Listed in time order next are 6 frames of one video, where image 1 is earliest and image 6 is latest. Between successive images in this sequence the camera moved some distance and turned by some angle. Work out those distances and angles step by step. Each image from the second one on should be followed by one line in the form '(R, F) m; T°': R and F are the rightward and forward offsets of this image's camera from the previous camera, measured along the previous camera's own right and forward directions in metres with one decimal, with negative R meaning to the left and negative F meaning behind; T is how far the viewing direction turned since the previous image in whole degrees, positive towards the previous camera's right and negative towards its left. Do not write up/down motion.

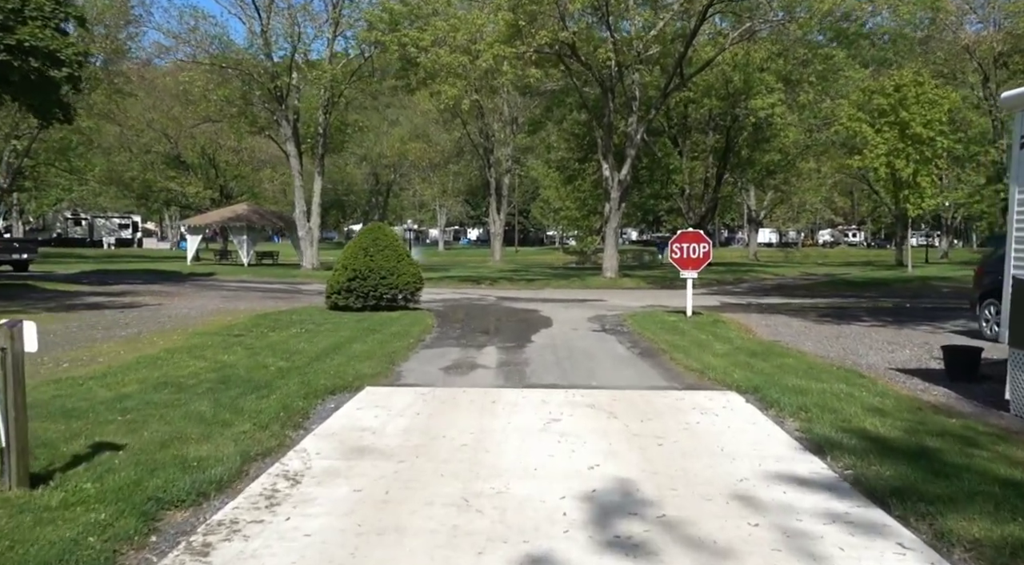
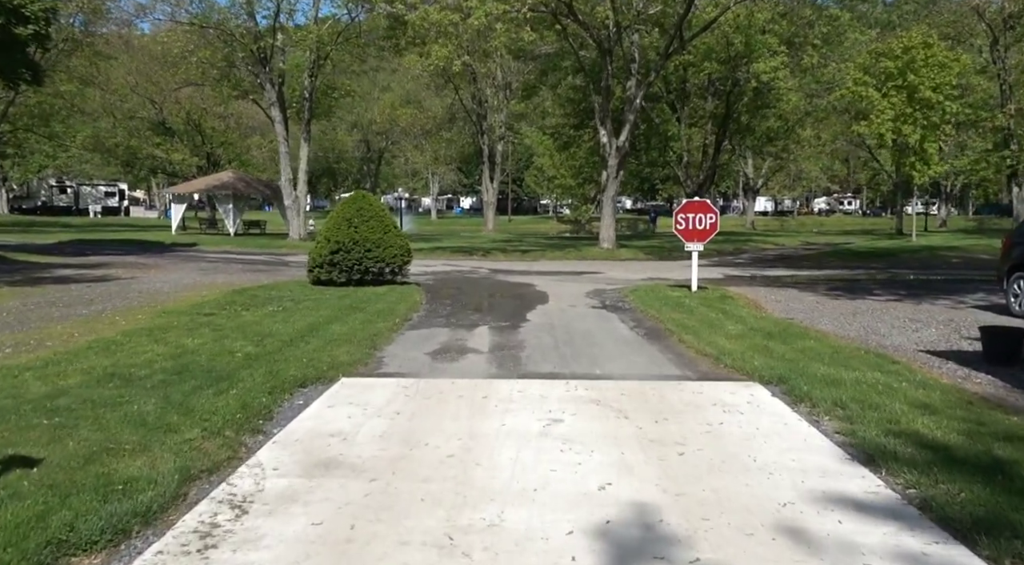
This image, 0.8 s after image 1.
(0.0, +1.0) m; 0°
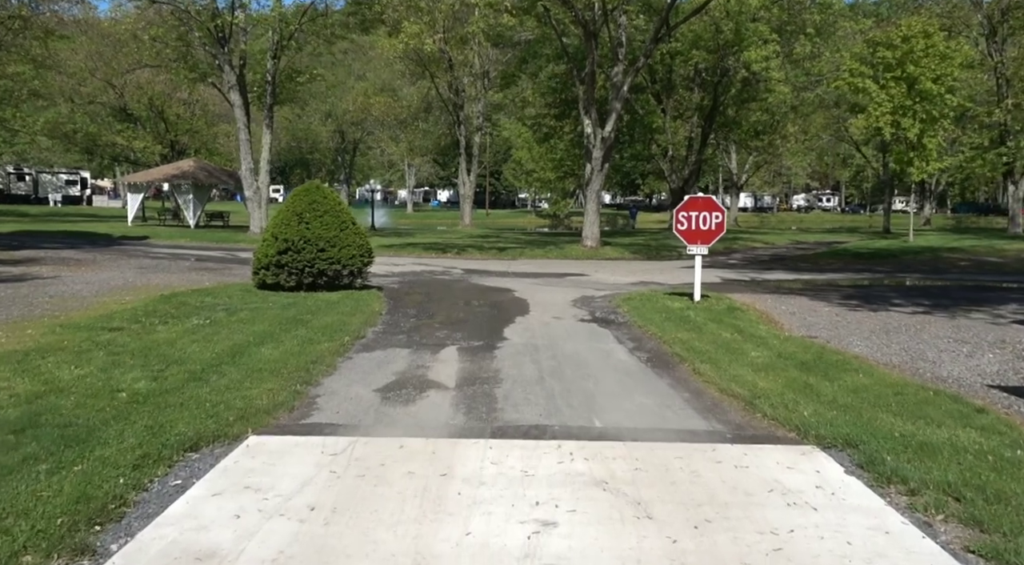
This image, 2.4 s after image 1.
(0.0, +2.1) m; +1°
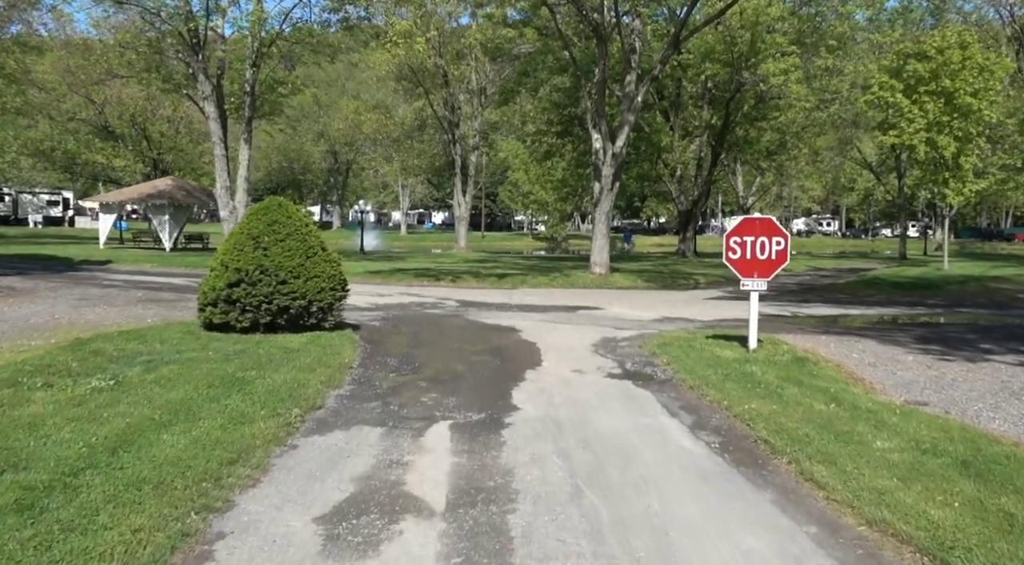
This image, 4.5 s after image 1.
(-0.1, +2.7) m; 0°
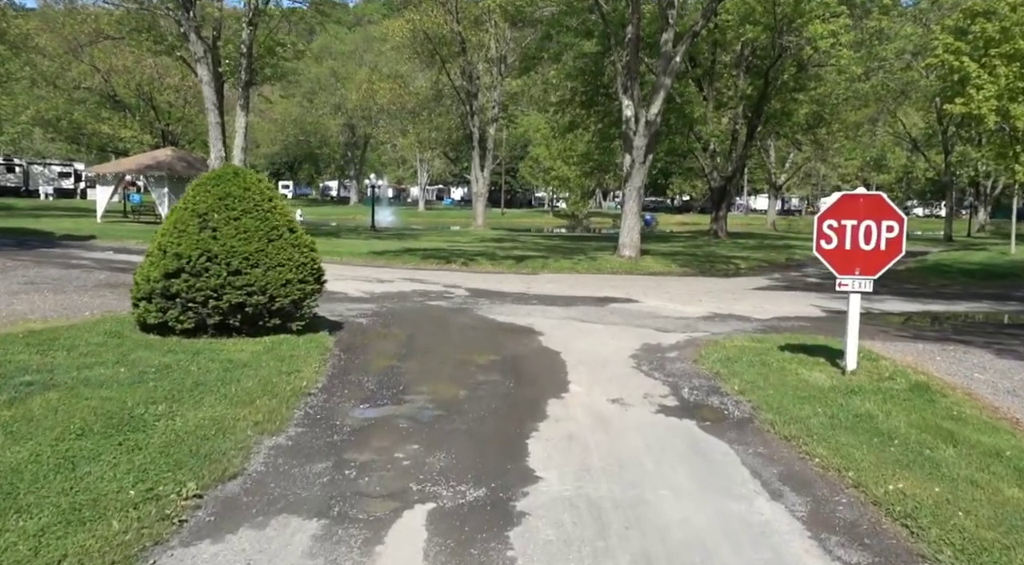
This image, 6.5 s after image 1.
(0.0, +2.6) m; -1°
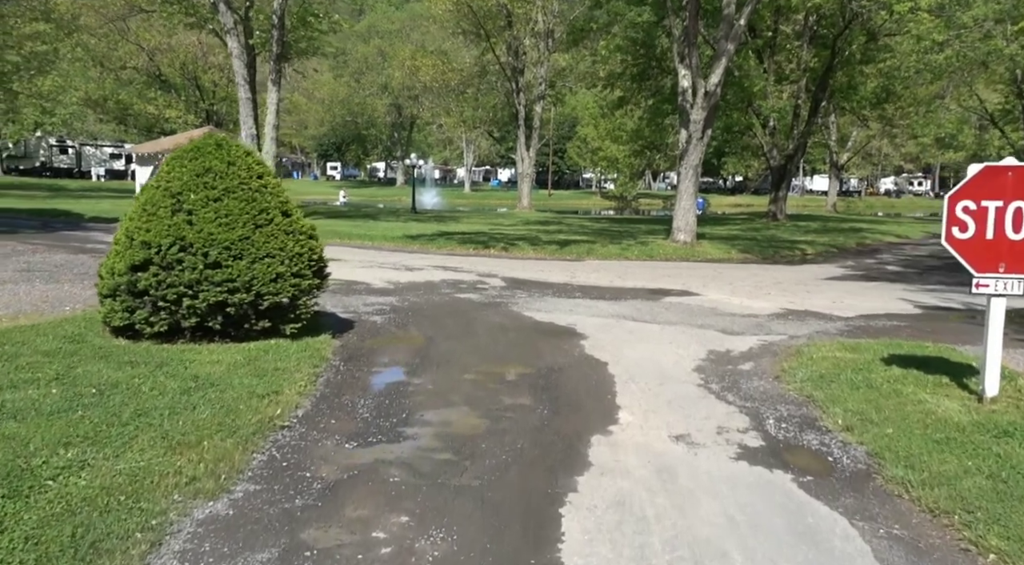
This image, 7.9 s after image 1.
(+0.1, +1.7) m; -3°
